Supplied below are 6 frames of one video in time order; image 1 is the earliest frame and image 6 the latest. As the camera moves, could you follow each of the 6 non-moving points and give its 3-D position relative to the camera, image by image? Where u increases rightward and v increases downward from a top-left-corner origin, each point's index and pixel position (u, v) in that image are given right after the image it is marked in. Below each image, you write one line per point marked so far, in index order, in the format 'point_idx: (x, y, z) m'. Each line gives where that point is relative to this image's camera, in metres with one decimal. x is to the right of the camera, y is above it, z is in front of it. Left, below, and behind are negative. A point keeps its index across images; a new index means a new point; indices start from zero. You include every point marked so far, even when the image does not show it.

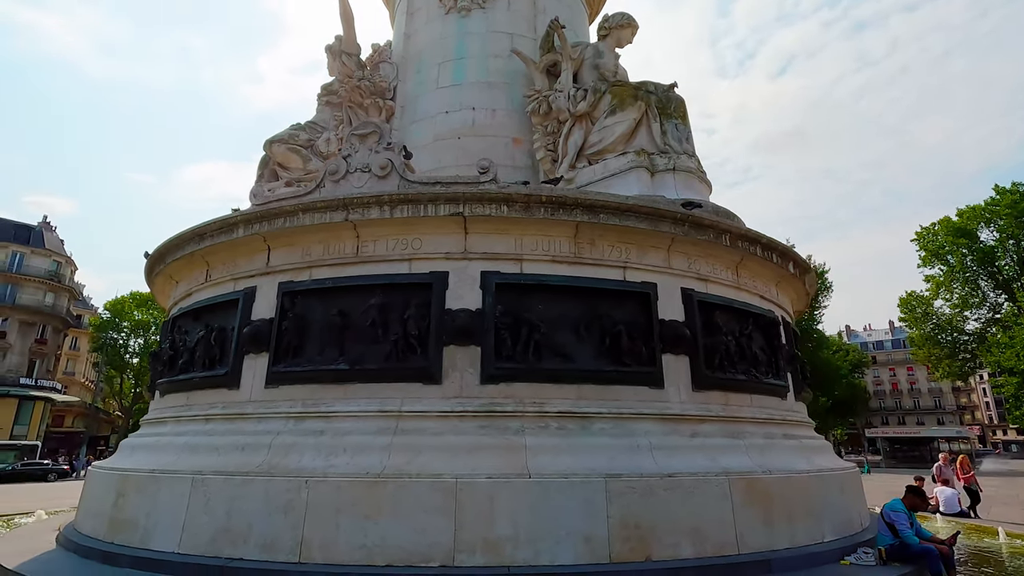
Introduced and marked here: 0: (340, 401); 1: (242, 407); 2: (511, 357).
0: (-1.8, -1.2, +6.4) m
1: (-3.1, -1.4, +6.8) m
2: (0.0, -0.7, +6.4) m
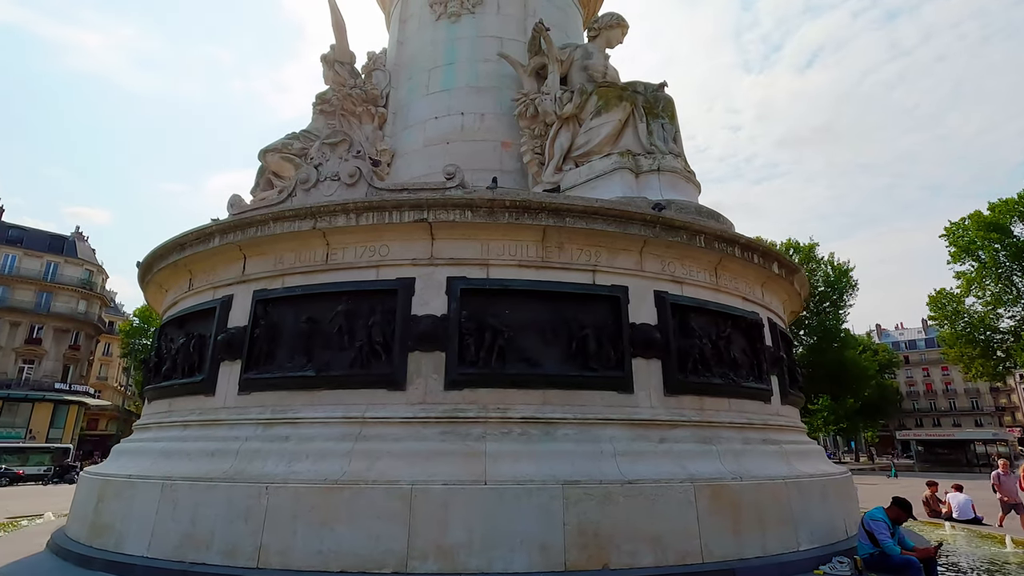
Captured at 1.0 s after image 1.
0: (-2.2, -1.3, +6.5) m
1: (-3.4, -1.4, +6.9) m
2: (-0.4, -0.8, +6.4) m
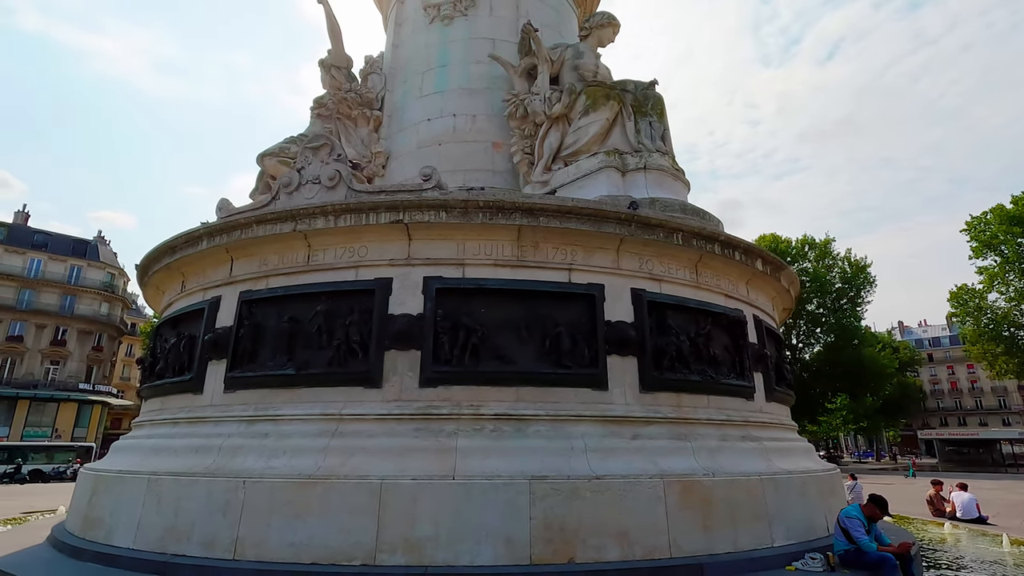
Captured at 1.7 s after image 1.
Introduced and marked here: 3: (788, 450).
0: (-2.5, -1.3, +6.7) m
1: (-3.7, -1.5, +7.1) m
2: (-0.7, -0.8, +6.5) m
3: (+3.6, -2.1, +7.8) m
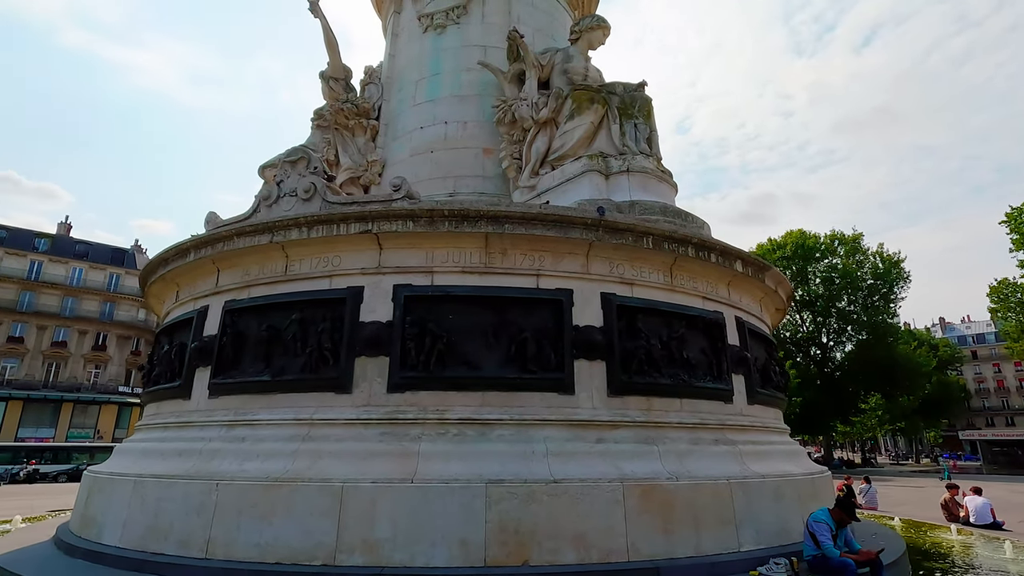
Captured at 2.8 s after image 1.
0: (-2.9, -1.4, +6.9) m
1: (-4.0, -1.6, +7.5) m
2: (-1.1, -0.9, +6.7) m
3: (+3.3, -2.2, +7.8) m
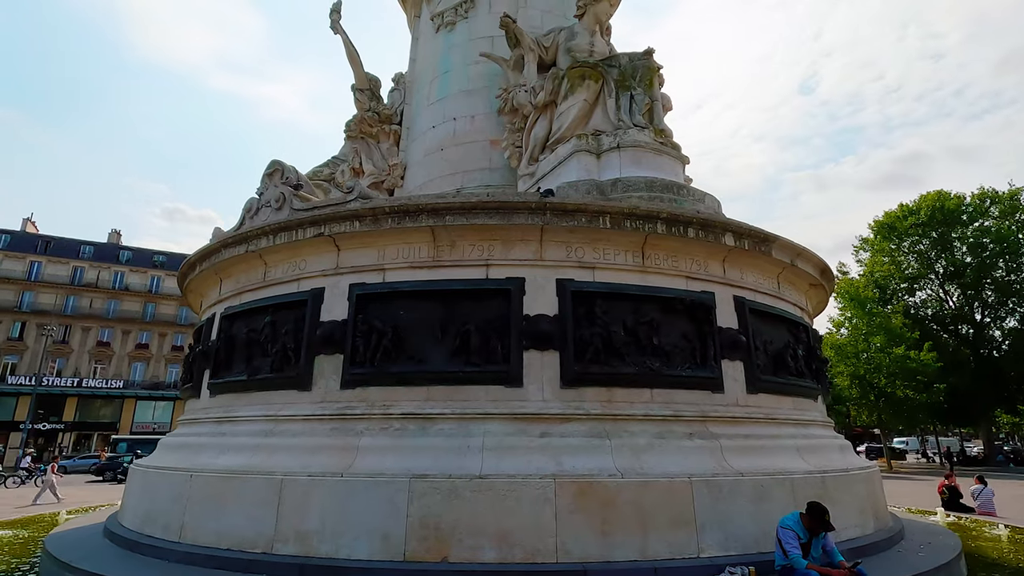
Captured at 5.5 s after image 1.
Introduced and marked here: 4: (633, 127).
0: (-3.4, -1.5, +7.5) m
1: (-4.3, -1.7, +8.2) m
2: (-1.7, -0.9, +6.8) m
3: (+2.9, -1.9, +6.9) m
4: (+1.9, +2.5, +9.2) m
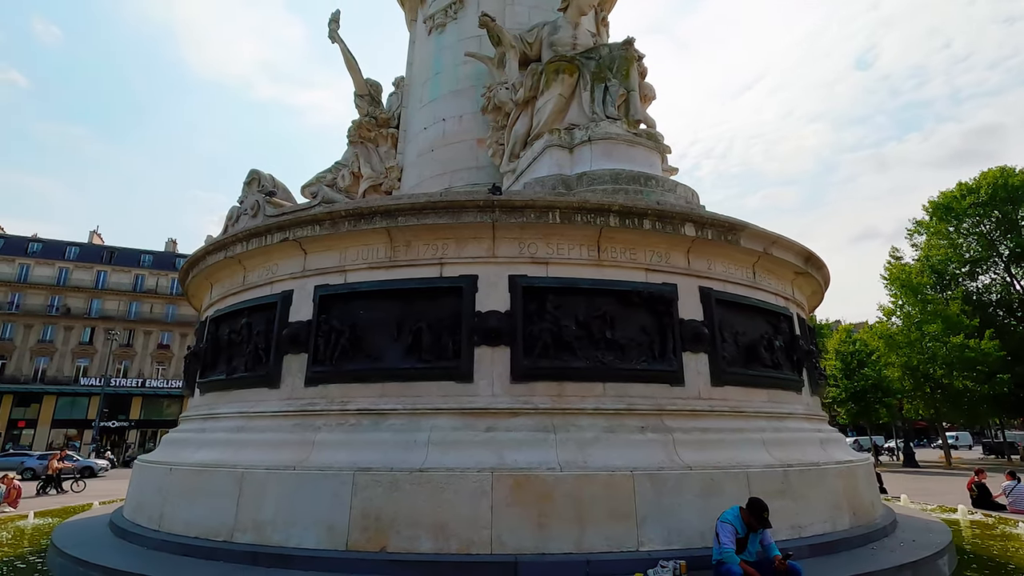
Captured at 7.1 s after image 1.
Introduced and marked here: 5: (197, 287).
0: (-3.8, -1.5, +7.9) m
1: (-4.7, -1.8, +8.7) m
2: (-2.2, -0.9, +7.1) m
3: (+2.4, -1.7, +6.8) m
4: (+1.5, +2.6, +9.1) m
5: (-5.1, 0.0, +9.6) m
